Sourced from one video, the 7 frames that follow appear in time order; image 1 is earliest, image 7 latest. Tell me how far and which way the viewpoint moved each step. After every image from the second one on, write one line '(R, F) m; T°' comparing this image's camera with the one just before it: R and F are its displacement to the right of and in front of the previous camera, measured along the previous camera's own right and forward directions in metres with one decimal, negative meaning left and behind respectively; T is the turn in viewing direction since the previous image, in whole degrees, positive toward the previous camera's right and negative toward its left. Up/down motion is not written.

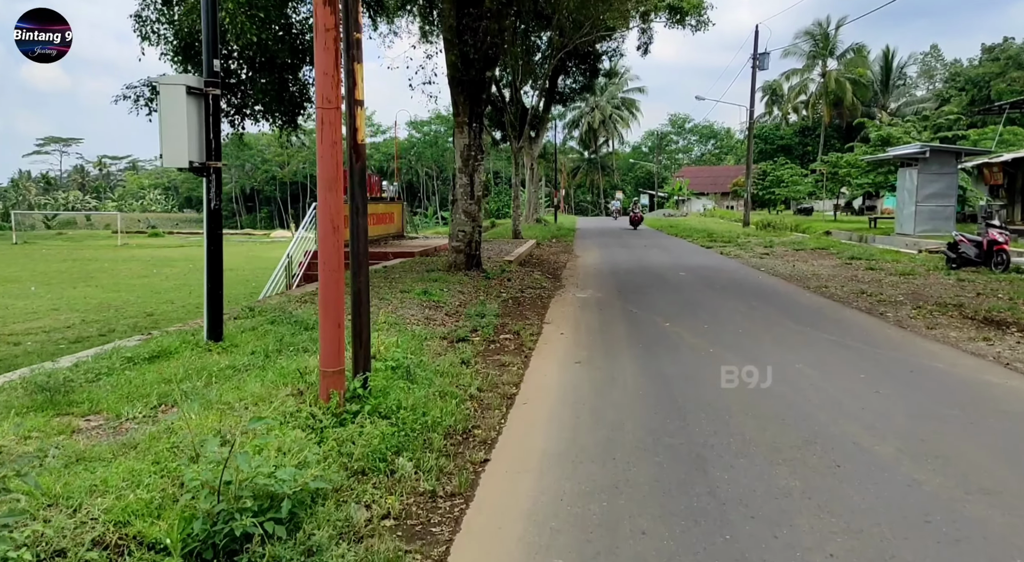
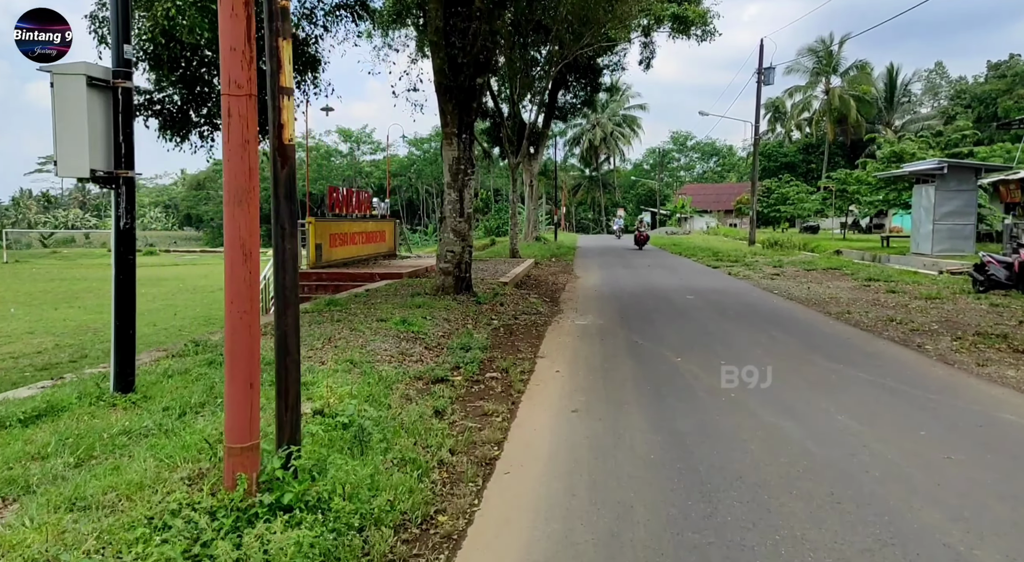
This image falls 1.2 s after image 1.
(+0.1, +0.9) m; 0°
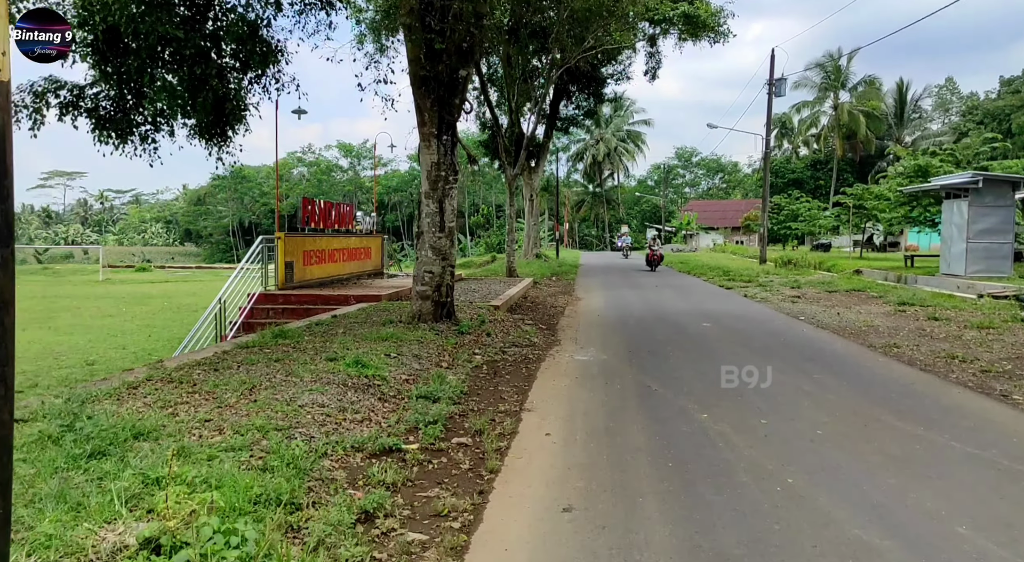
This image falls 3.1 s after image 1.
(+0.2, +1.5) m; 0°
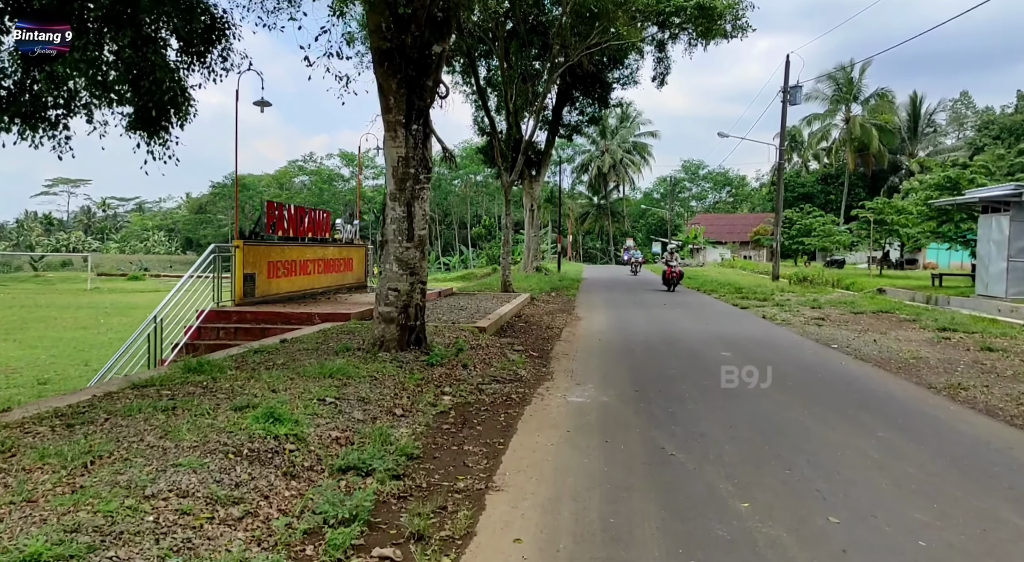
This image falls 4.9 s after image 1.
(+0.2, +1.5) m; 0°
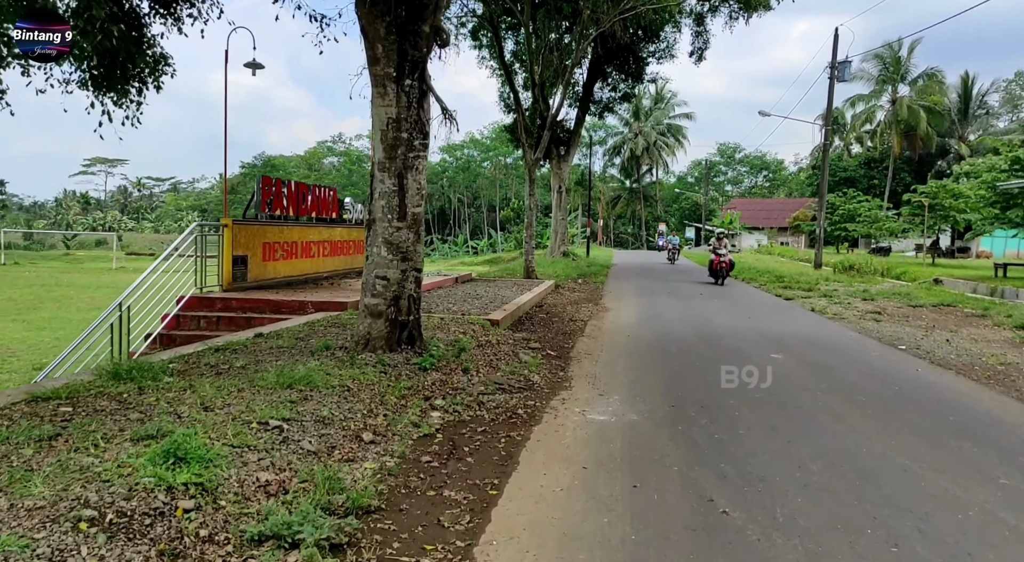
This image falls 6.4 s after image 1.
(+0.2, +1.2) m; -2°
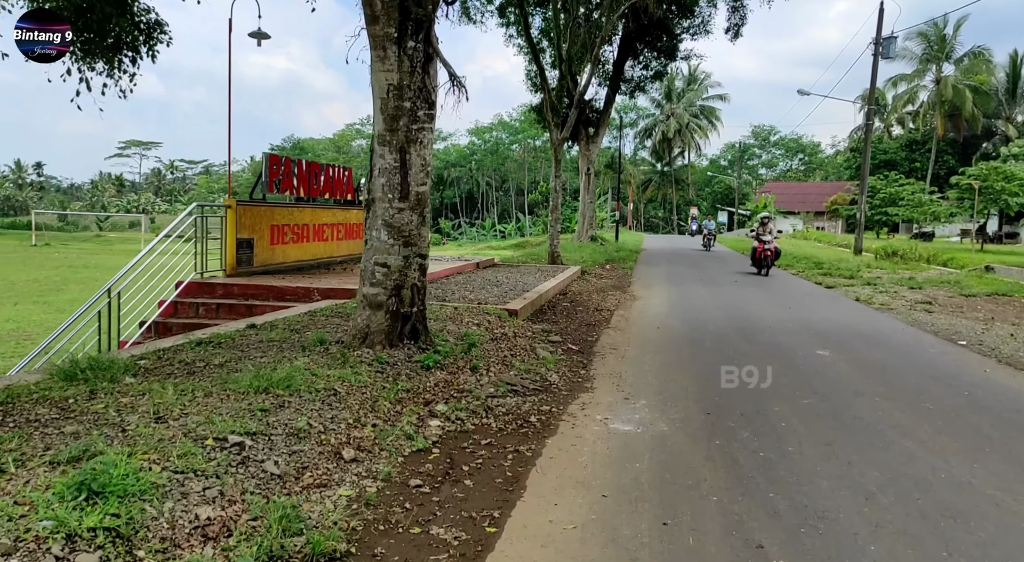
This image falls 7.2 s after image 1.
(+0.1, +0.7) m; -2°
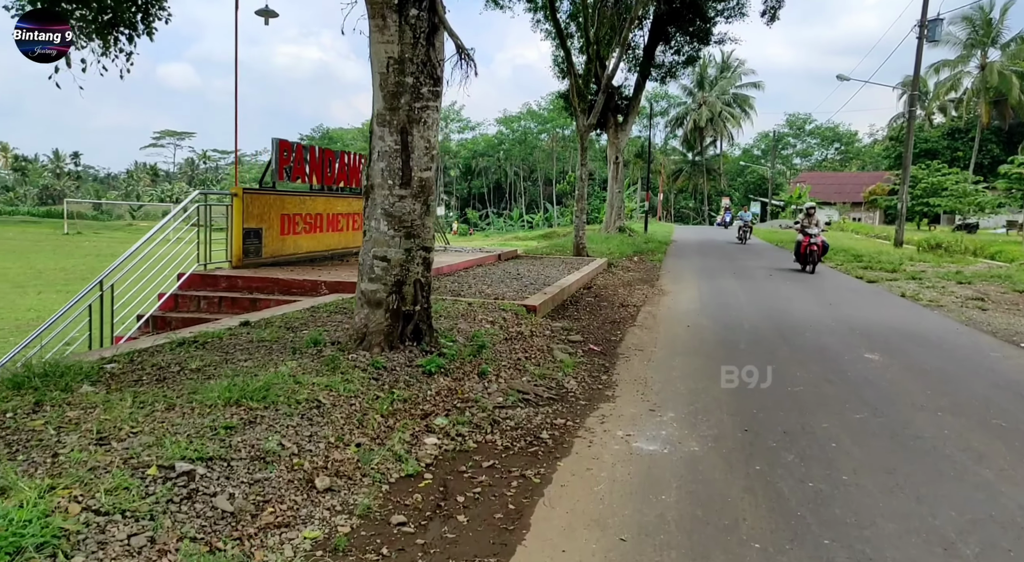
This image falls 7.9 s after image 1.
(+0.1, +0.6) m; -2°
